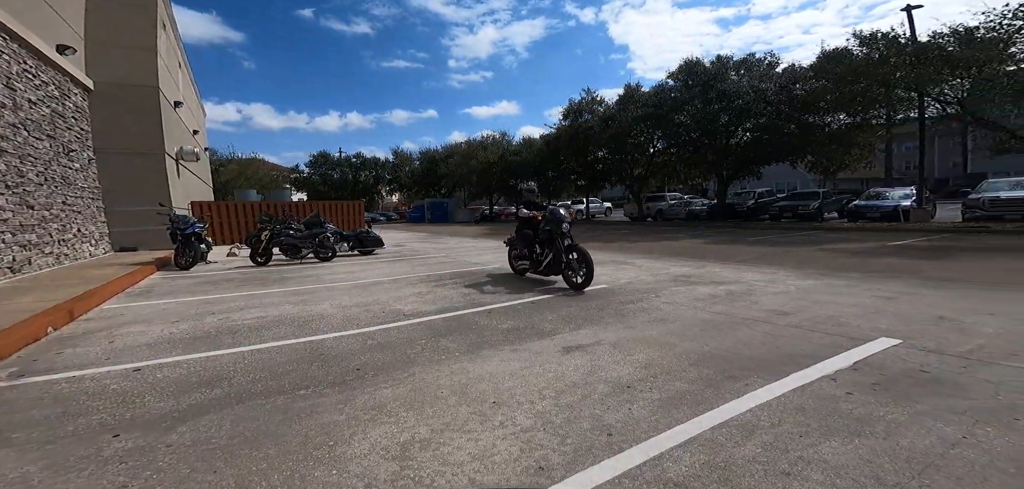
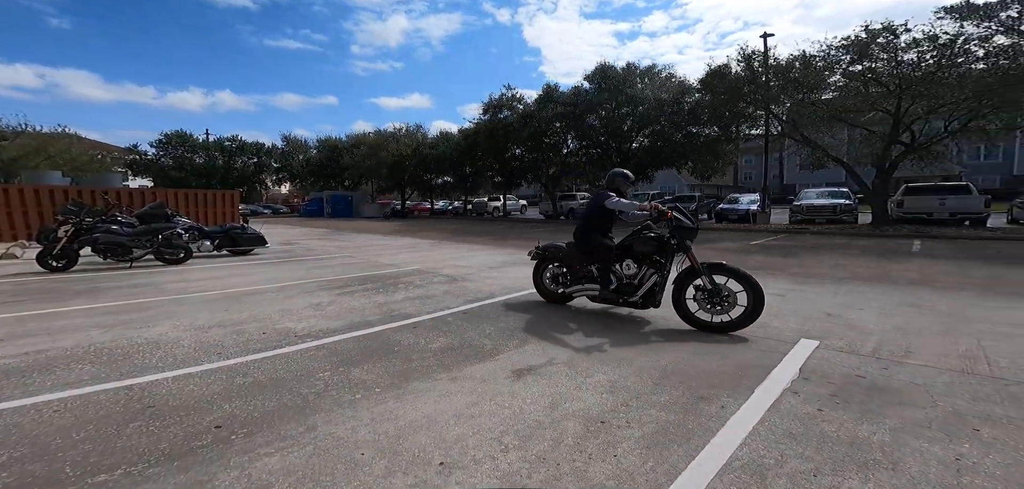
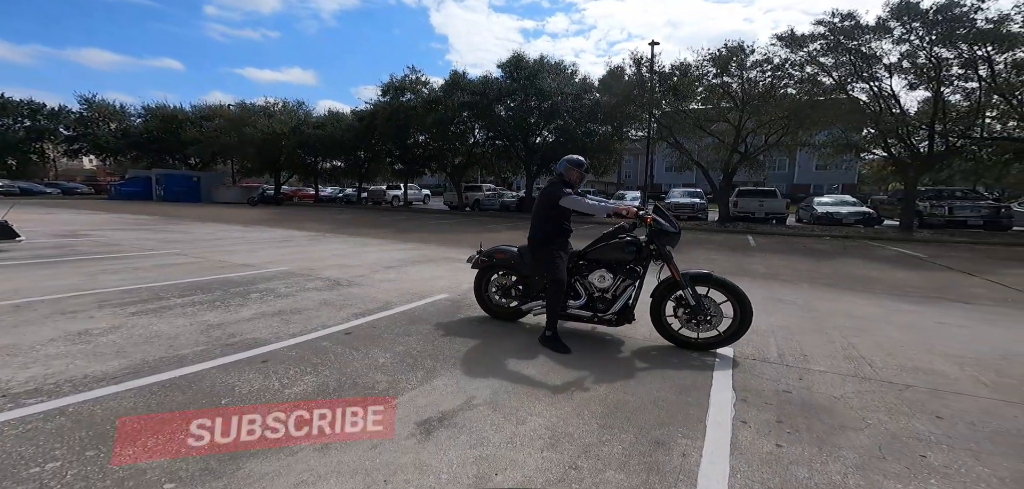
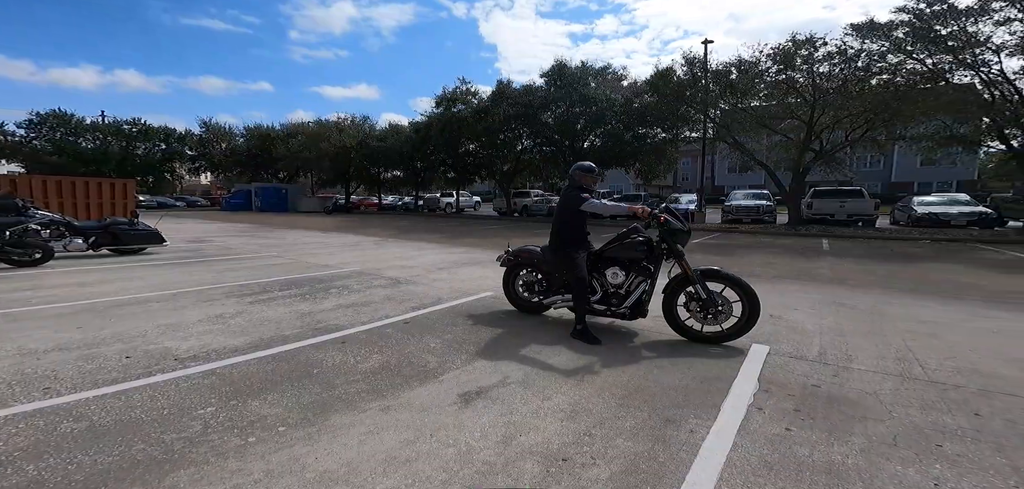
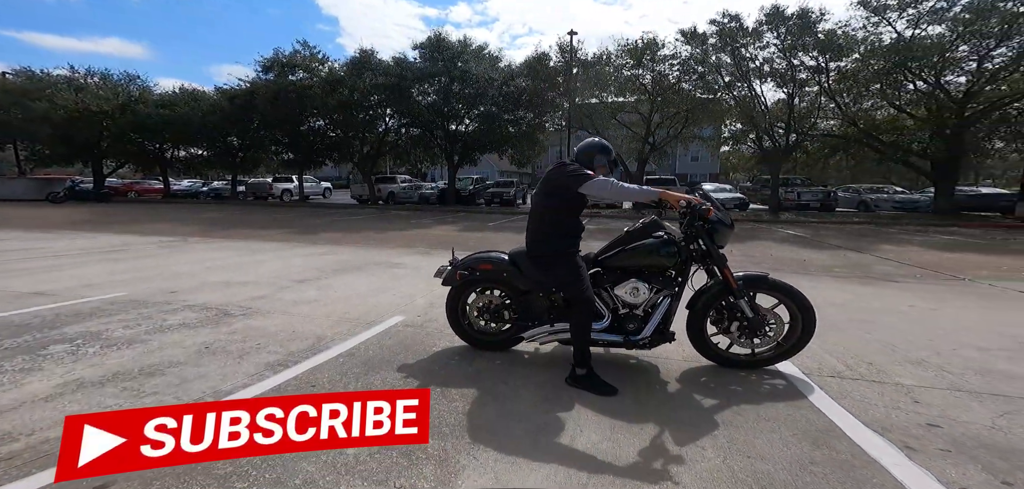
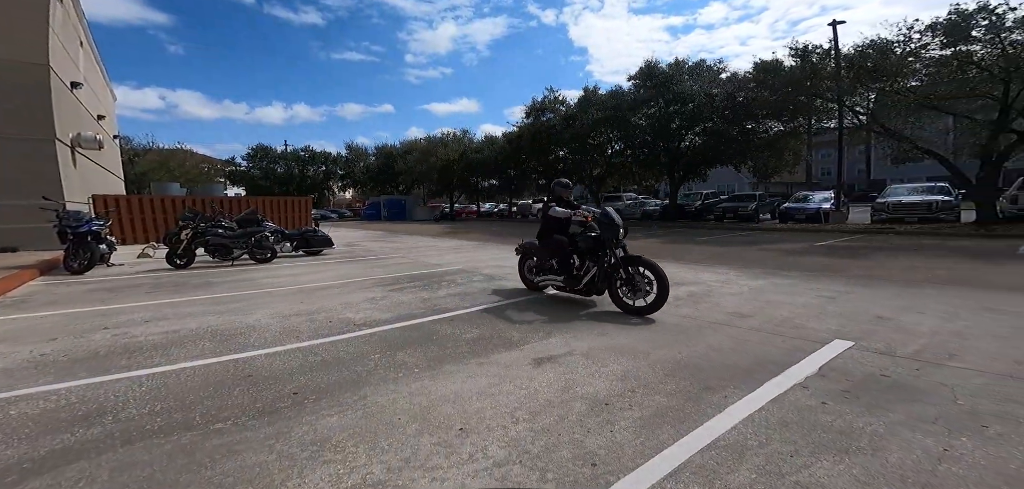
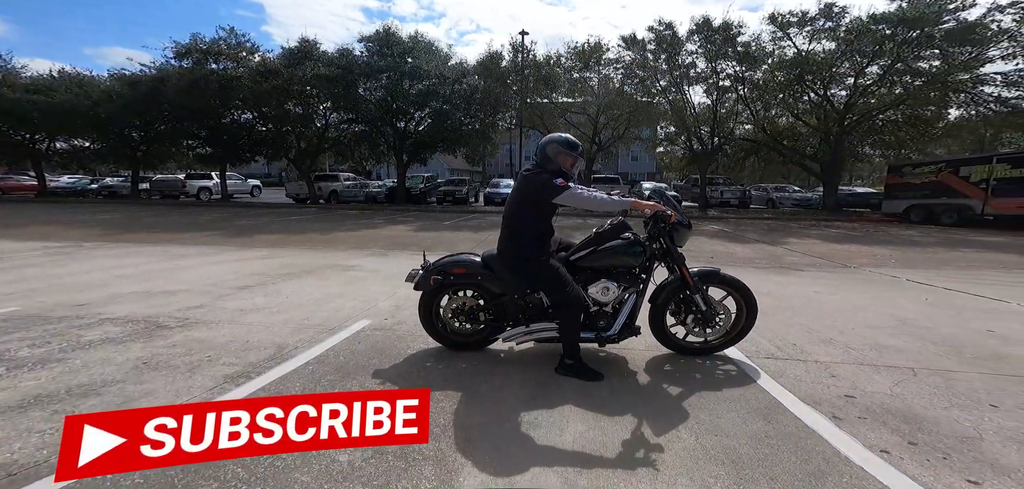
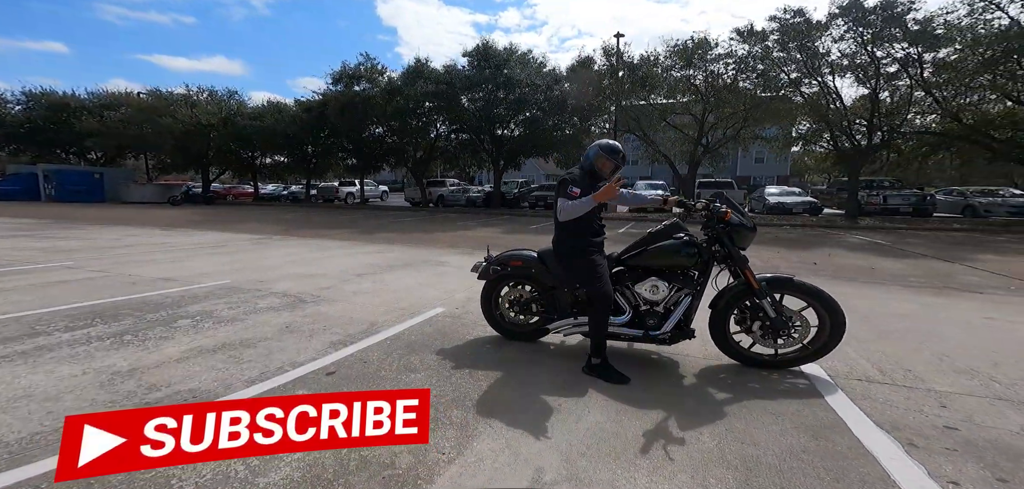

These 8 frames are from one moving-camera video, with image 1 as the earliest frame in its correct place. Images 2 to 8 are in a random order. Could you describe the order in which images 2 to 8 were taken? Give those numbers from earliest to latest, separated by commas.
6, 2, 4, 3, 8, 5, 7
